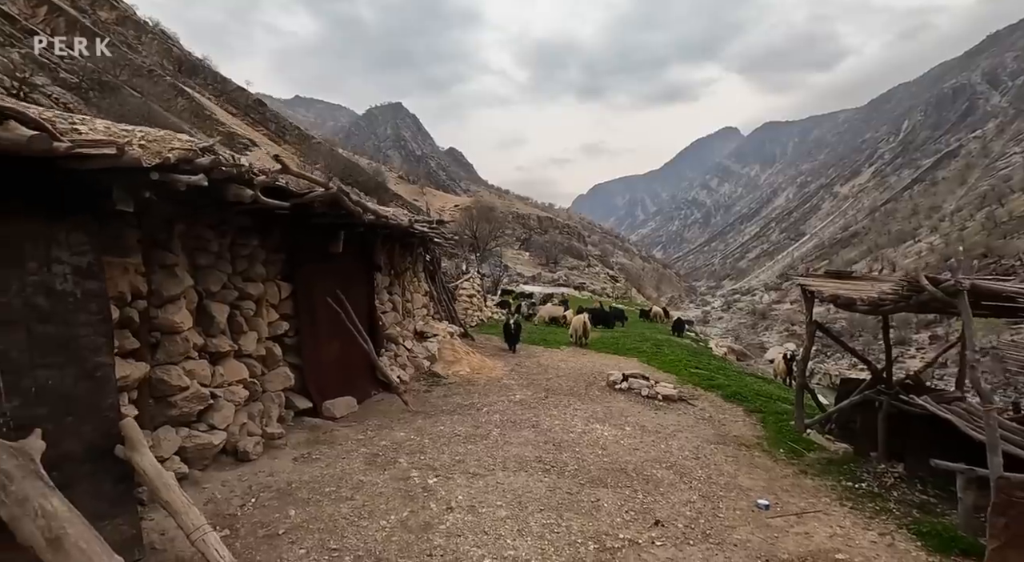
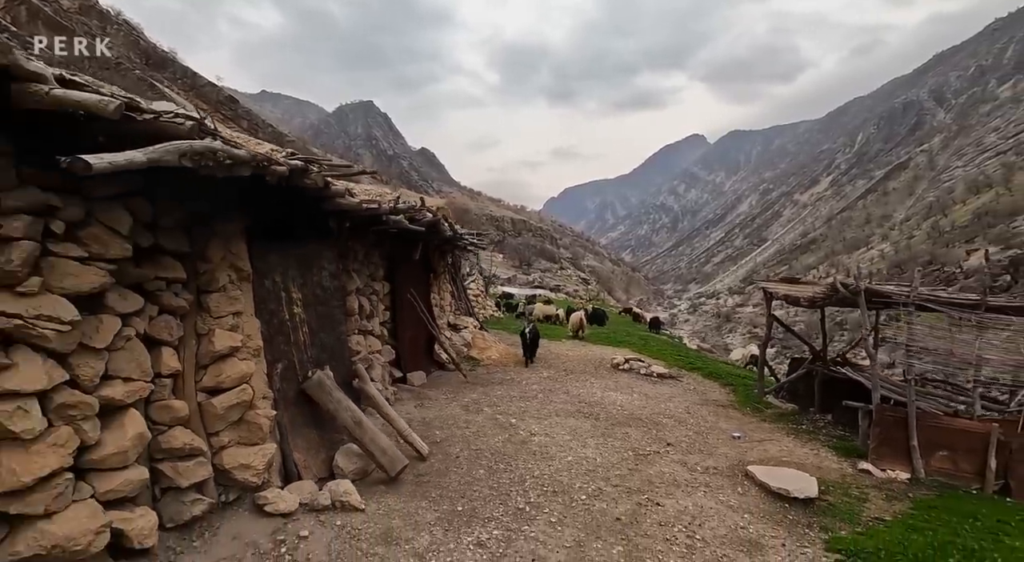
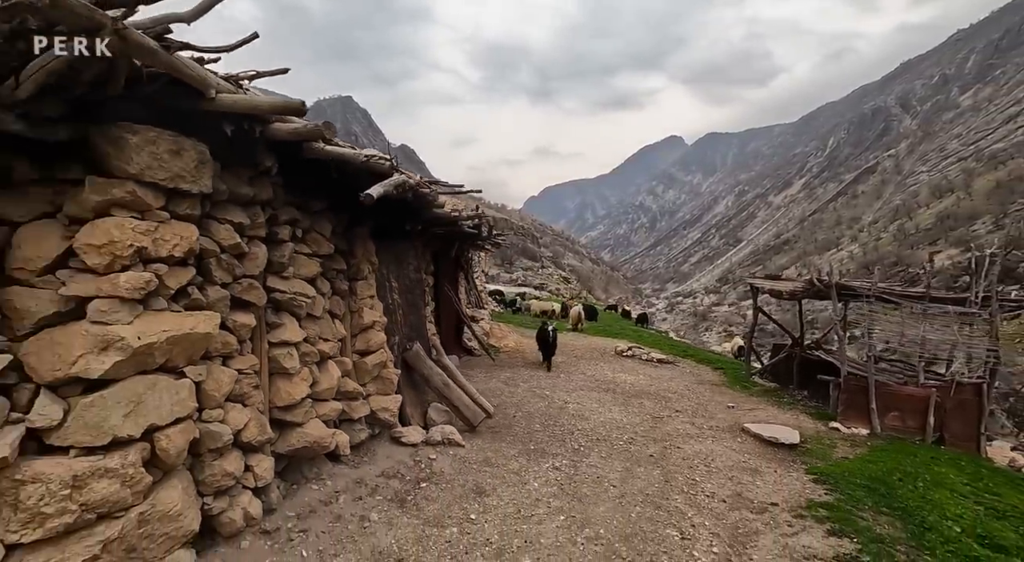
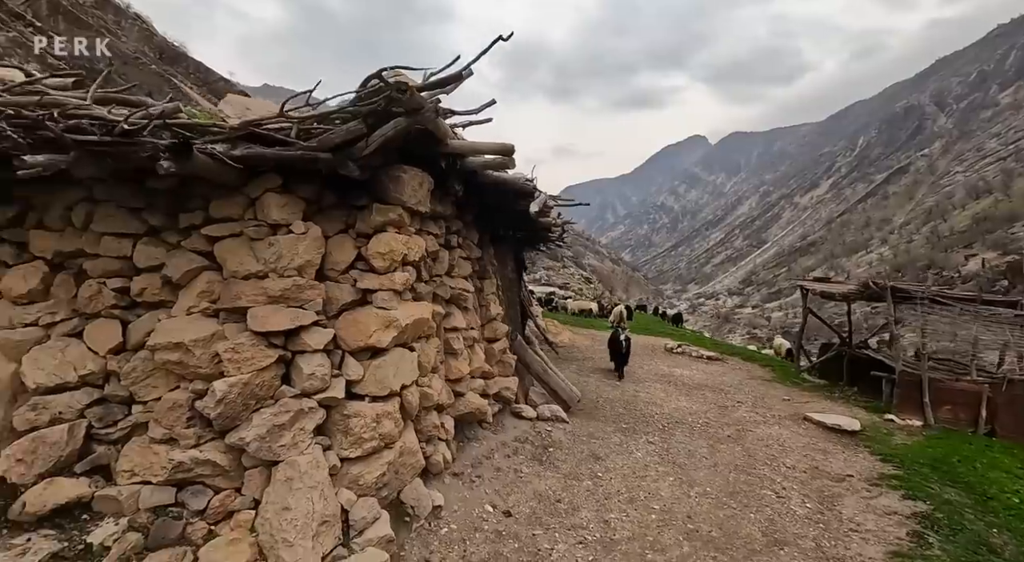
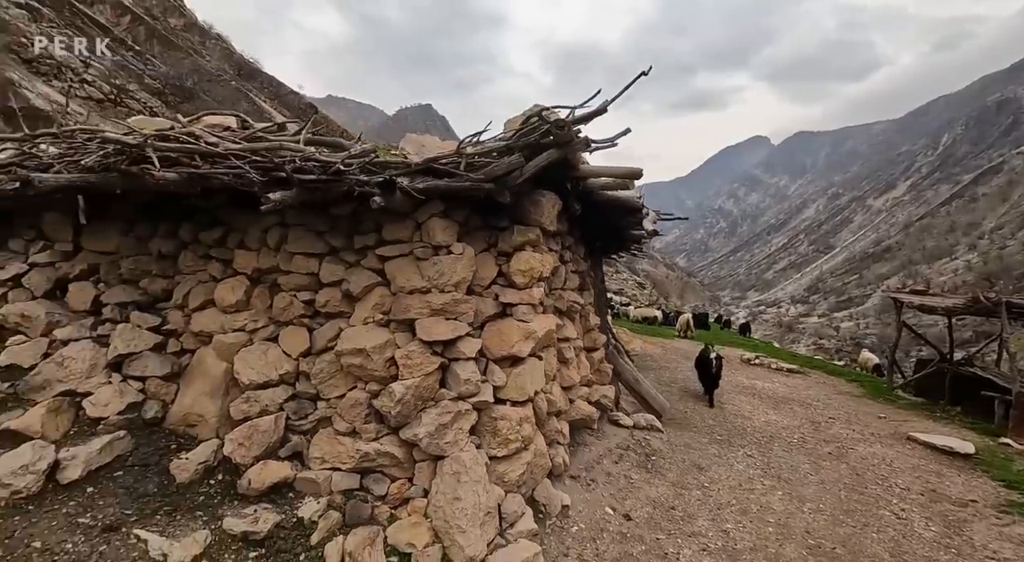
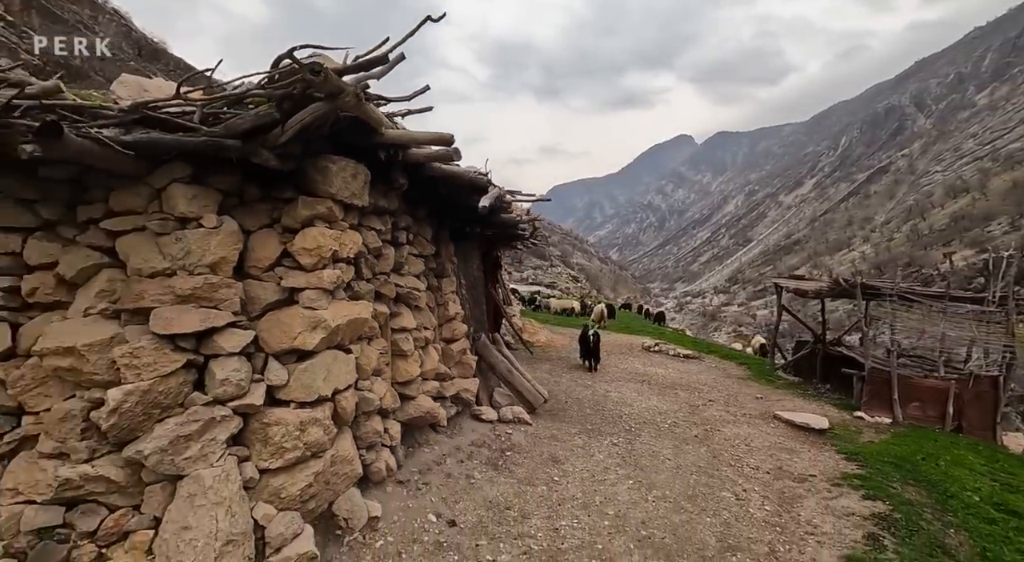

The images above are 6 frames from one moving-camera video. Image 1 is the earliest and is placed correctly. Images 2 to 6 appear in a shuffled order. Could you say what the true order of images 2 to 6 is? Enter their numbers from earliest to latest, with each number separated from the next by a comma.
2, 3, 6, 4, 5
